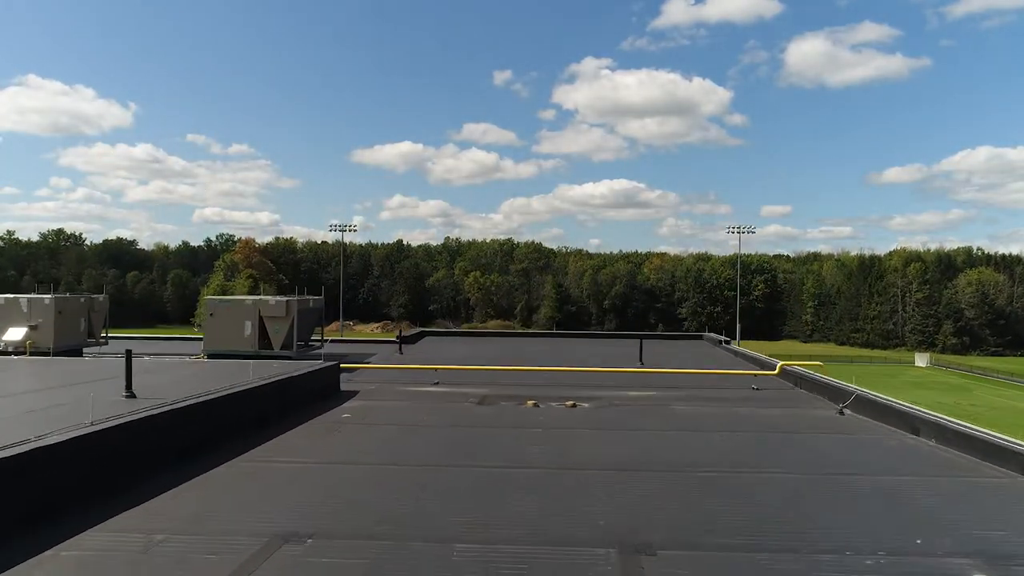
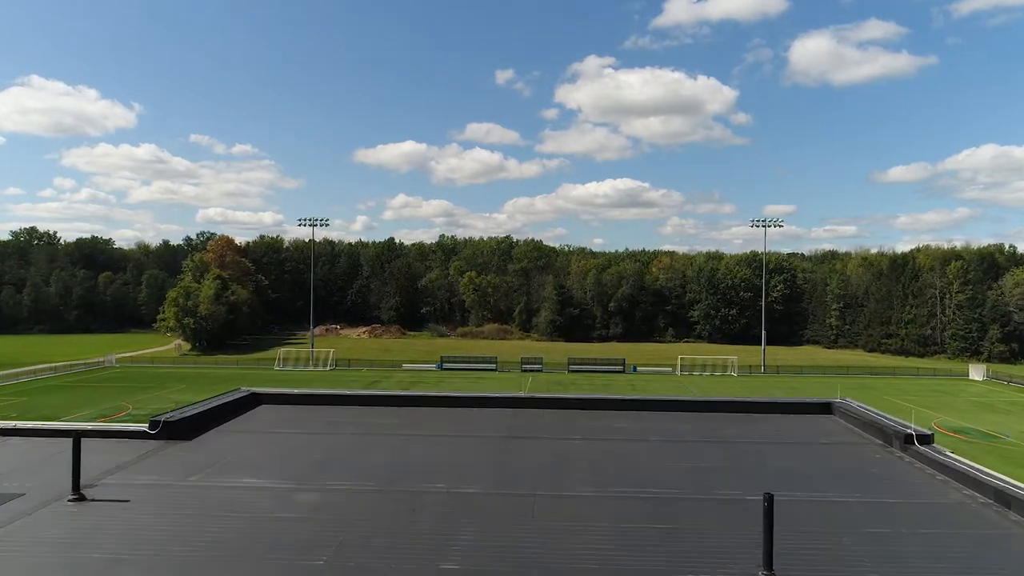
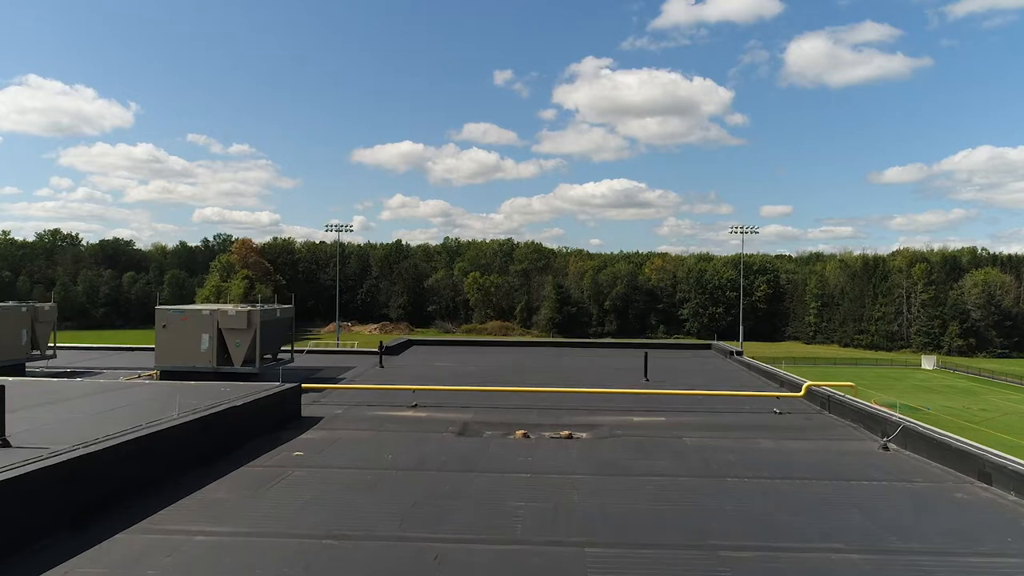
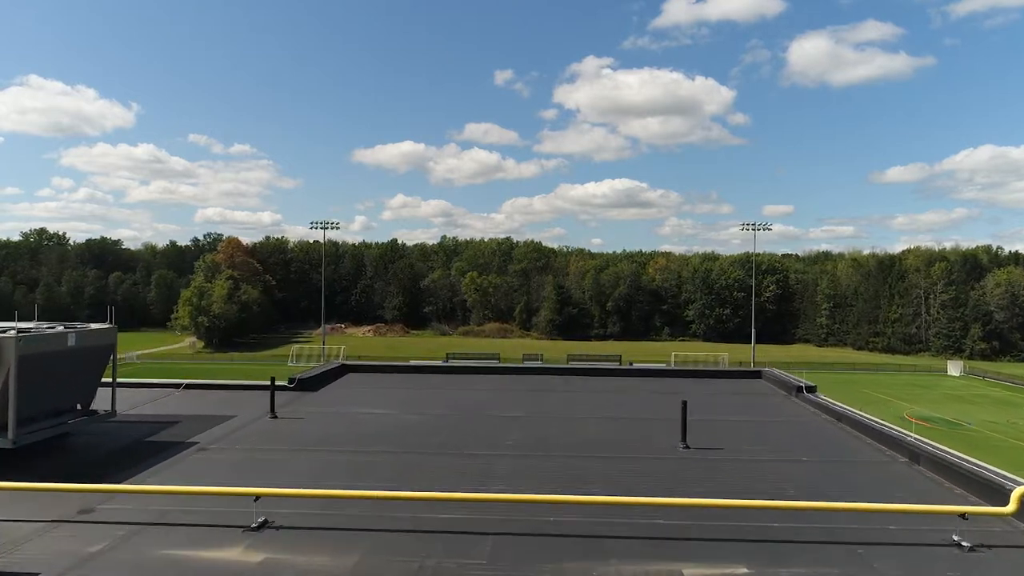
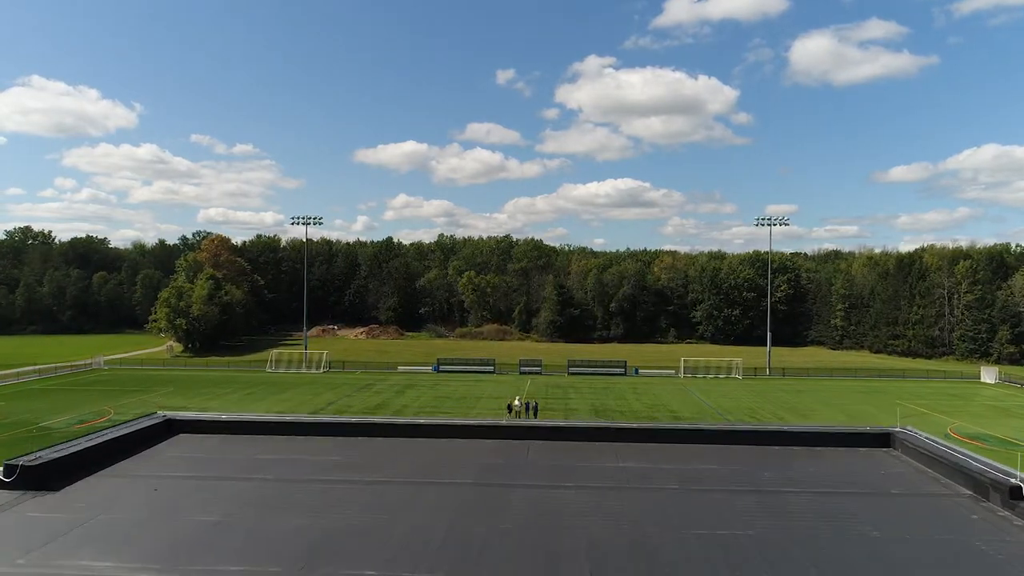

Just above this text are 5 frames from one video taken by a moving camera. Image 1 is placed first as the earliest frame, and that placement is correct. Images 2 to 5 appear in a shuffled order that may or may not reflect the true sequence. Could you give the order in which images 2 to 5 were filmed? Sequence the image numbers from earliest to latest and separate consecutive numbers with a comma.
3, 4, 2, 5
